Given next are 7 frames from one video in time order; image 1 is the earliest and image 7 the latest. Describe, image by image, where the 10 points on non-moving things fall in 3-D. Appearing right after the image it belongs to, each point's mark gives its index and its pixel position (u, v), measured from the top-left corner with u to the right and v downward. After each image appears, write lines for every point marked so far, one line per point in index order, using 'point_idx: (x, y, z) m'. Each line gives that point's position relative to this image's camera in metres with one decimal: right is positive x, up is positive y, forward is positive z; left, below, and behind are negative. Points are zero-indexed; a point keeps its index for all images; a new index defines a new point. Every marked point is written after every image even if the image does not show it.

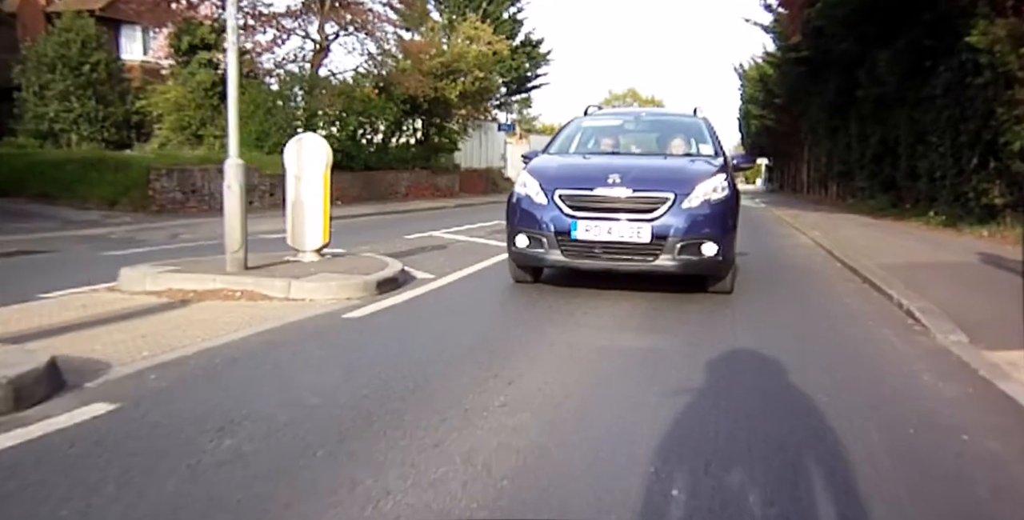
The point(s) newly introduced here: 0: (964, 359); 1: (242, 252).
0: (+3.4, -0.7, +5.5) m
1: (-2.8, +0.1, +7.5) m
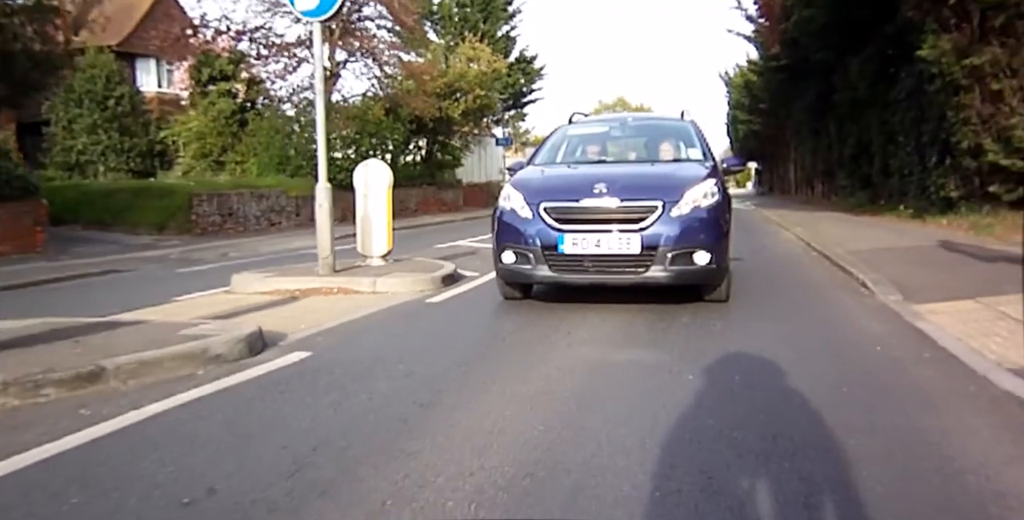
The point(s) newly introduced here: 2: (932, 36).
0: (+3.9, -0.5, +7.3) m
1: (-2.4, 0.0, +9.3) m
2: (+8.6, +4.6, +14.6) m
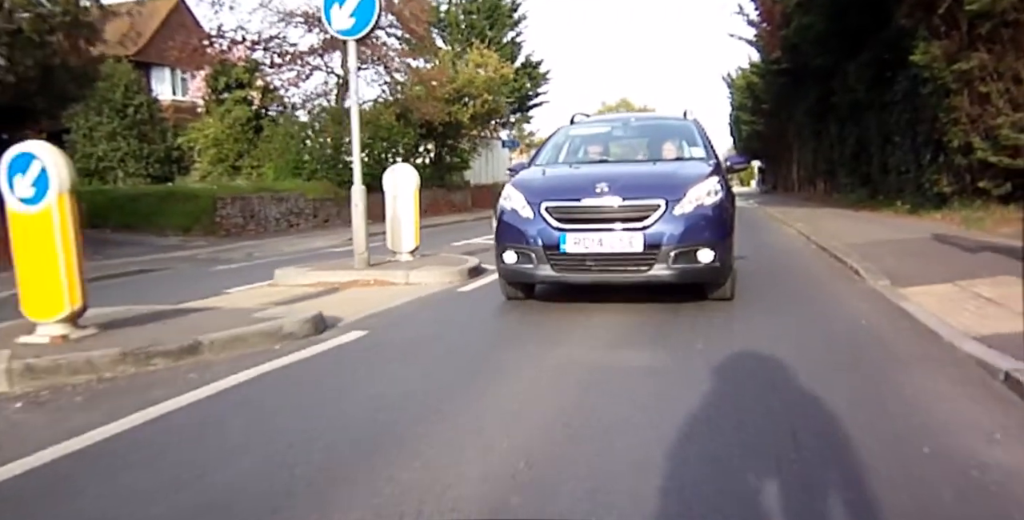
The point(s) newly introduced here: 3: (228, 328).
0: (+4.2, -0.4, +8.1) m
1: (-2.1, +0.1, +10.1) m
2: (+8.8, +4.7, +15.4) m
3: (-2.3, -0.6, +6.0) m
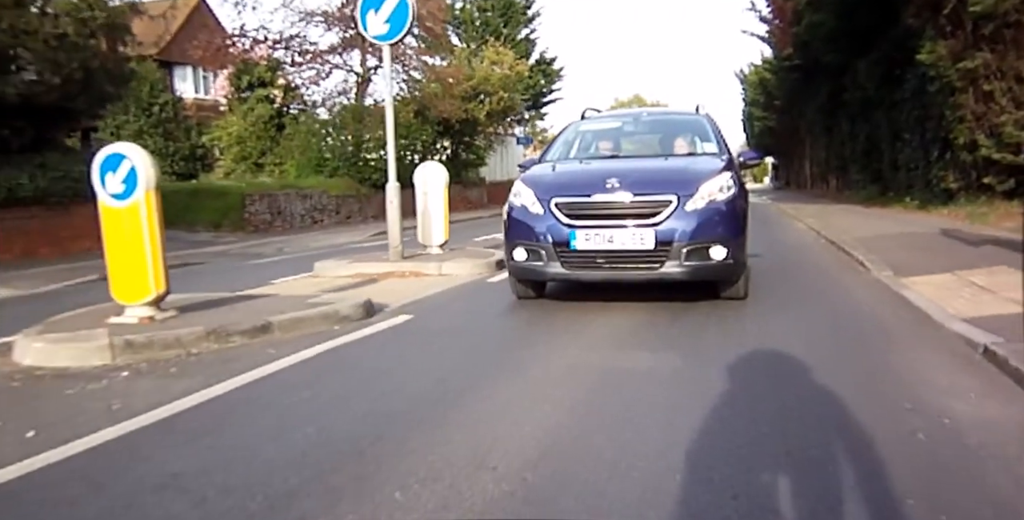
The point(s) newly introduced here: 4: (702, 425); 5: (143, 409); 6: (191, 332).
0: (+4.6, -0.3, +8.7) m
1: (-1.7, +0.2, +10.8) m
2: (+9.3, +4.9, +15.8) m
3: (-2.0, -0.5, +6.7) m
4: (+1.1, -0.9, +4.0) m
5: (-2.3, -0.9, +4.5) m
6: (-2.6, -0.6, +5.8) m
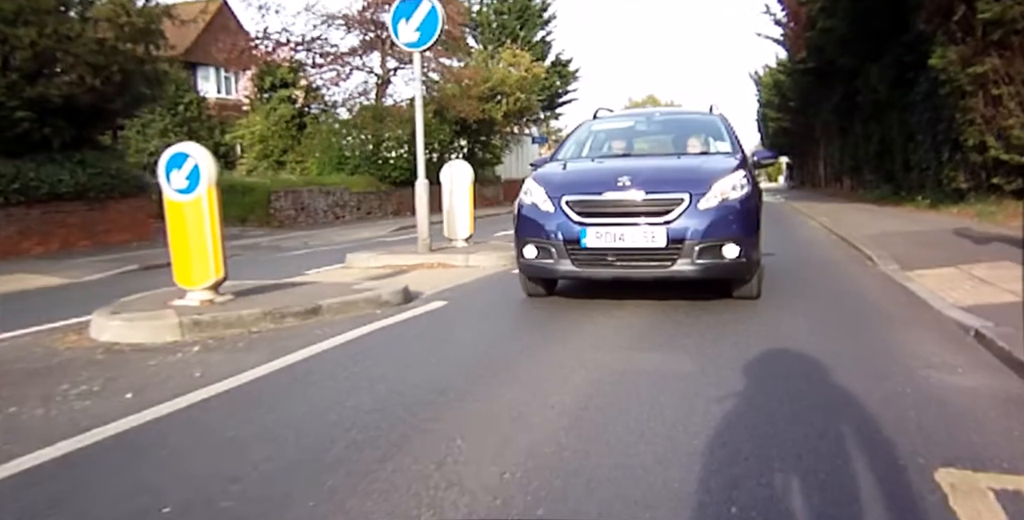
0: (+4.9, -0.2, +9.1) m
1: (-1.4, +0.3, +11.4) m
2: (+9.8, +4.9, +16.2) m
3: (-1.7, -0.4, +7.2) m
4: (+1.3, -0.8, +4.5) m
5: (-2.1, -0.8, +5.0) m
6: (-2.3, -0.5, +6.4) m
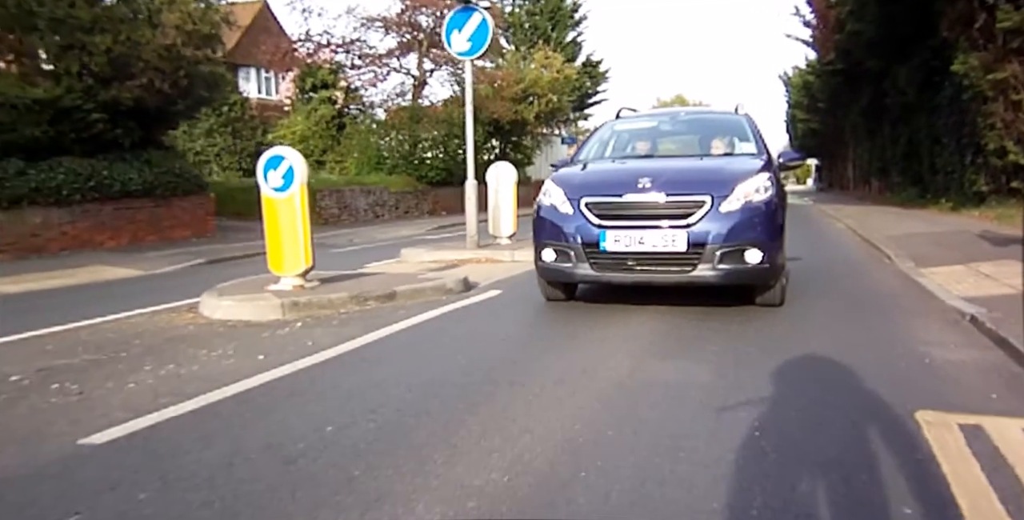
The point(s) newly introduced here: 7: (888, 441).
0: (+5.5, -0.2, +9.9) m
1: (-0.6, +0.4, +12.4) m
2: (+10.7, +4.9, +16.8) m
3: (-1.2, -0.3, +8.2) m
4: (+1.8, -0.8, +5.4) m
5: (-1.6, -0.7, +6.0) m
6: (-1.8, -0.4, +7.4) m
7: (+2.0, -1.0, +3.7) m
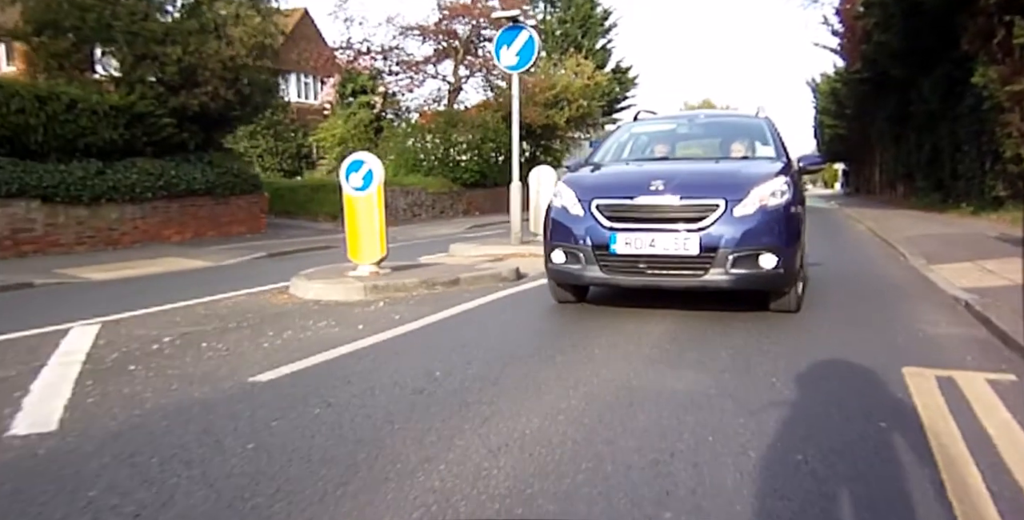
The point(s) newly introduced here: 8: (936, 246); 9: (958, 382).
0: (+6.2, -0.2, +10.8) m
1: (+0.1, +0.5, +13.5) m
2: (+11.7, +4.8, +17.5) m
3: (-0.5, -0.2, +9.4) m
4: (+2.3, -0.7, +6.5) m
5: (-1.0, -0.6, +7.2) m
6: (-1.2, -0.3, +8.5) m
7: (+2.5, -0.9, +4.7) m
8: (+8.0, +0.3, +13.4) m
9: (+3.3, -0.9, +5.2) m
